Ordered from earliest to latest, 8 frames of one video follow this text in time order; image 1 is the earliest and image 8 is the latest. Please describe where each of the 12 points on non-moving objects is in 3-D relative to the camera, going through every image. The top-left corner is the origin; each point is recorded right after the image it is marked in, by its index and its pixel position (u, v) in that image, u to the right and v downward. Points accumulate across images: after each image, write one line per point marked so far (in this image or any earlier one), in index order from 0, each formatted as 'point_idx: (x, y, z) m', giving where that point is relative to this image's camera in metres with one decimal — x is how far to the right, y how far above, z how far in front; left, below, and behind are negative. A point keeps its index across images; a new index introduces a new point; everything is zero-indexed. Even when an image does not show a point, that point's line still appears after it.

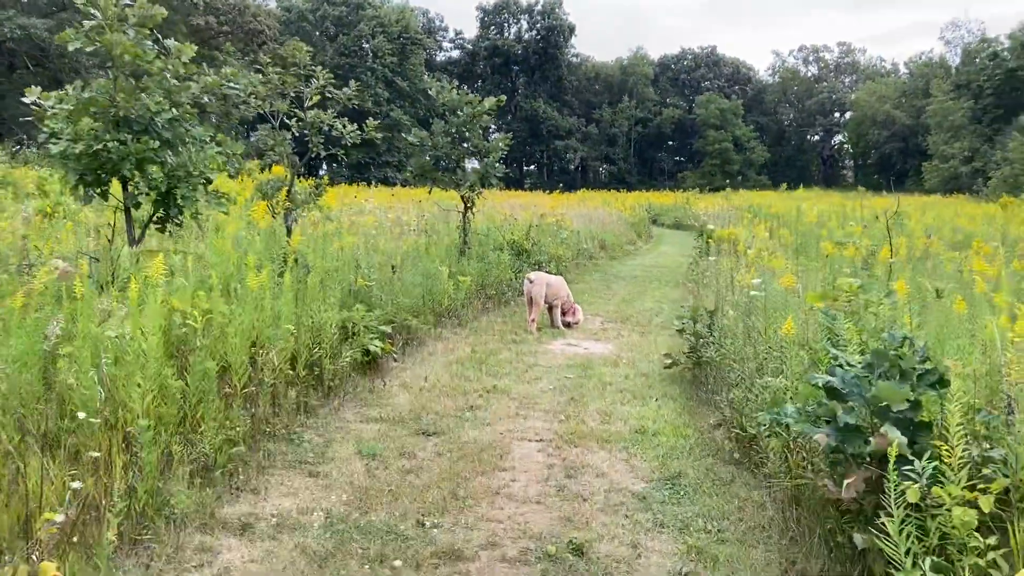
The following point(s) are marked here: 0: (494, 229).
0: (-0.2, +0.8, +9.5) m
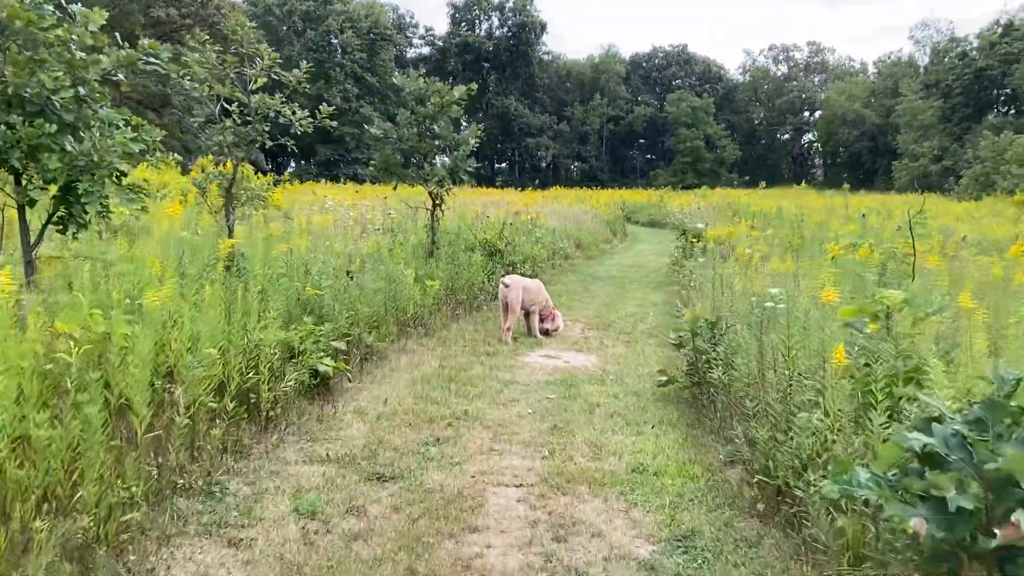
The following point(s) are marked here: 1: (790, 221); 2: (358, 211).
0: (-0.6, +0.7, +8.8) m
1: (+4.1, +0.9, +10.3) m
2: (-2.0, +0.9, +9.1) m
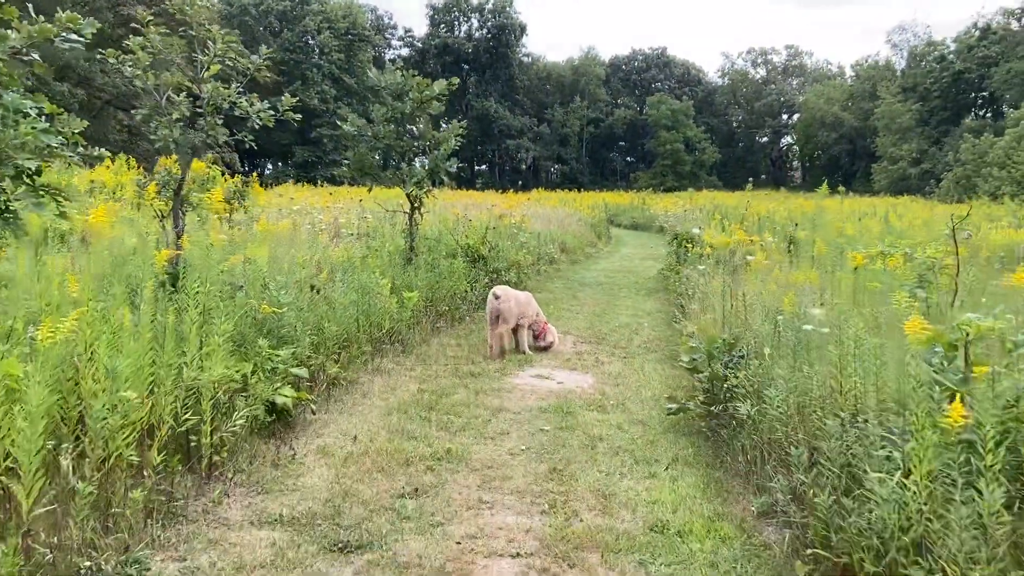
0: (-0.8, +0.6, +8.2) m
1: (+3.9, +0.8, +9.8) m
2: (-2.2, +0.8, +8.5) m
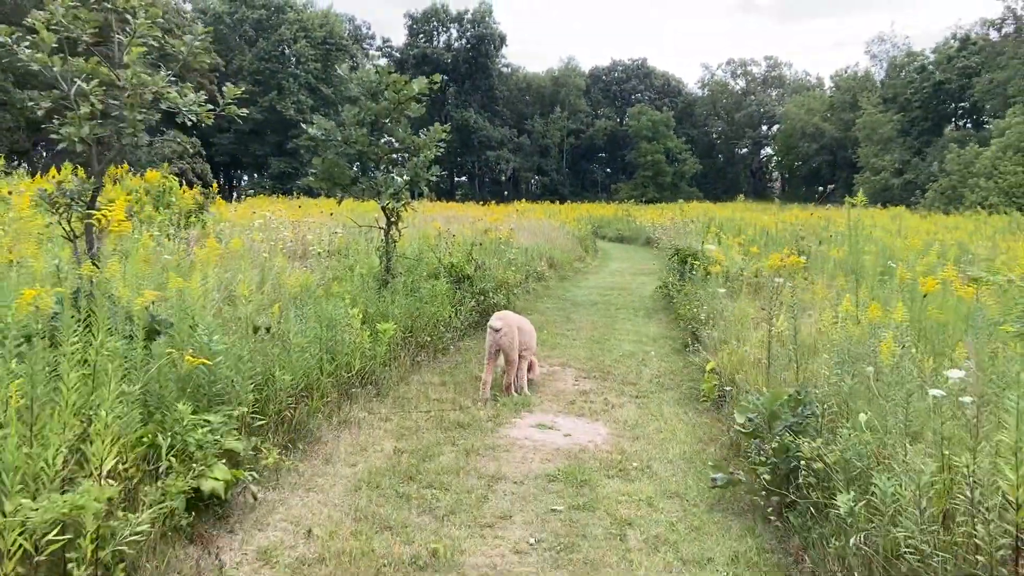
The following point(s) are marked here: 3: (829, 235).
0: (-0.9, +0.4, +7.4) m
1: (+3.7, +0.5, +9.1) m
2: (-2.3, +0.6, +7.6) m
3: (+4.2, +0.7, +9.4) m
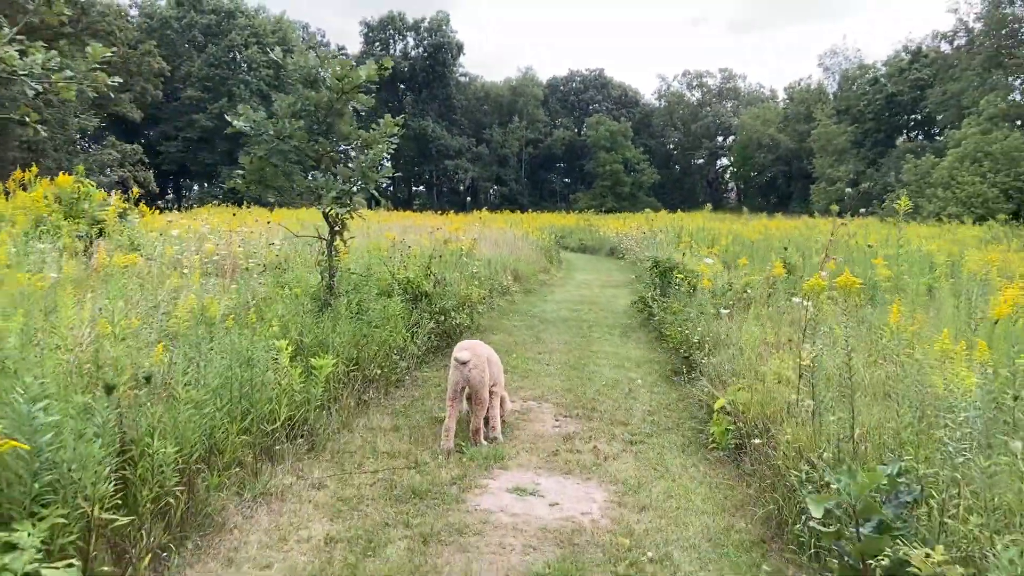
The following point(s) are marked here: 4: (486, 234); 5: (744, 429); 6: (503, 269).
0: (-1.2, +0.2, +6.4) m
1: (+3.2, +0.4, +8.4) m
2: (-2.6, +0.4, +6.5) m
3: (+3.7, +0.5, +8.7) m
4: (-0.5, +1.0, +12.9) m
5: (+1.2, -0.7, +3.7) m
6: (-0.1, +0.3, +10.5) m
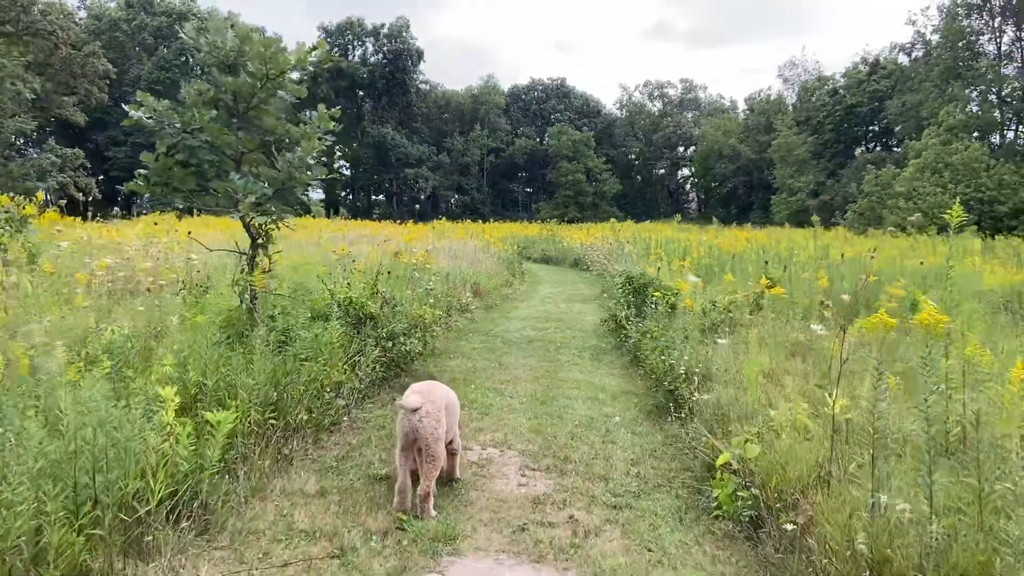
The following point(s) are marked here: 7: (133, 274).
0: (-1.5, 0.0, +5.5) m
1: (+2.8, +0.2, +7.8) m
2: (-3.0, +0.2, +5.6) m
3: (+3.3, +0.3, +8.1) m
4: (-1.2, +0.7, +12.1) m
5: (+1.0, -0.9, +2.9) m
6: (-0.7, +0.1, +9.7) m
7: (-2.8, +0.2, +5.3) m
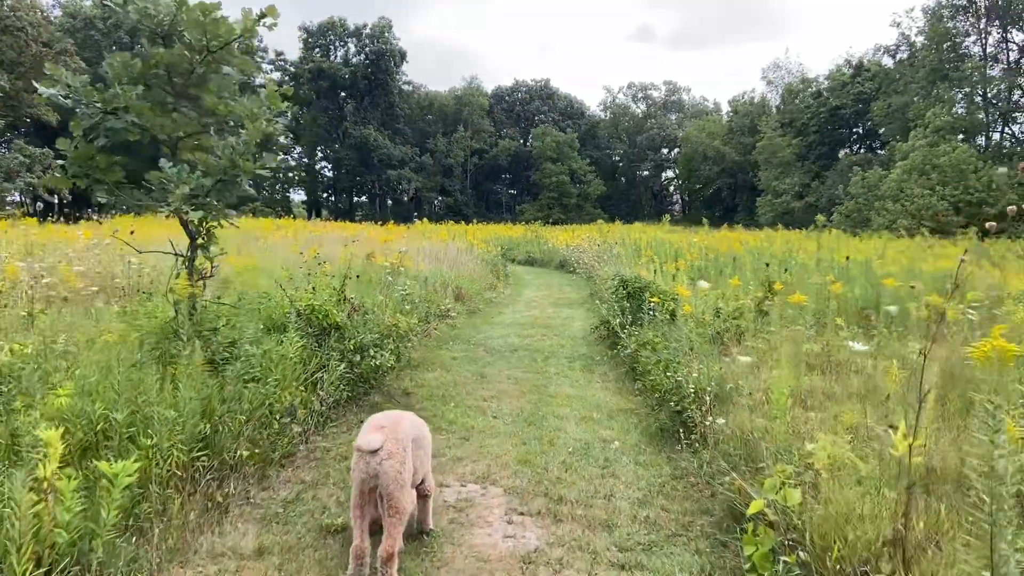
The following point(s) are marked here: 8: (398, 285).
0: (-1.6, 0.0, +4.9) m
1: (+2.6, +0.1, +7.2) m
2: (-3.1, +0.2, +4.9) m
3: (+3.1, +0.2, +7.5) m
4: (-1.4, +0.7, +11.4) m
5: (+1.0, -0.9, +2.3) m
6: (-0.9, 0.0, +9.1) m
7: (-2.9, +0.2, +4.6) m
8: (-1.2, 0.0, +7.2) m
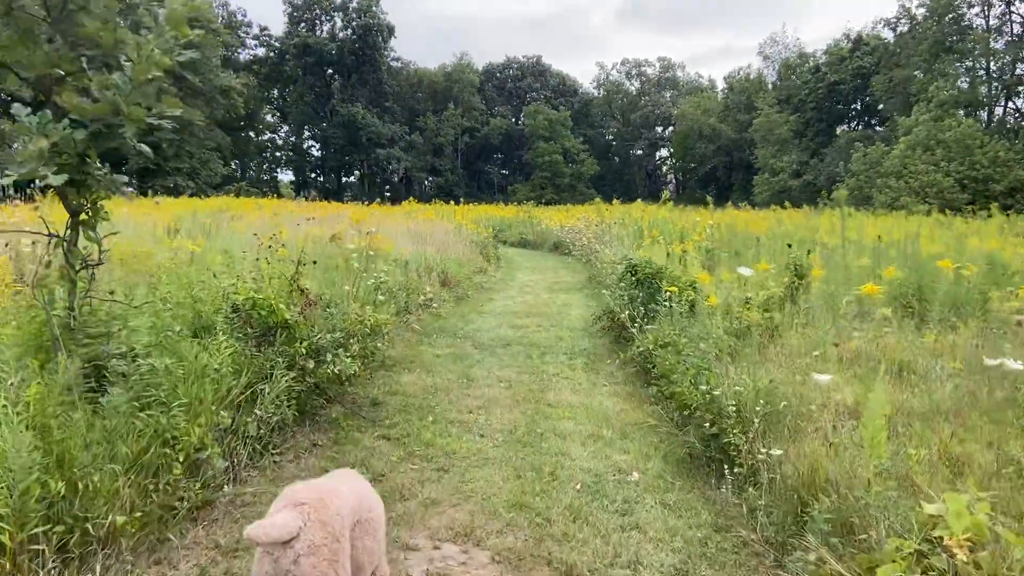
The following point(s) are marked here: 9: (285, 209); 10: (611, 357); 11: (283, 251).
0: (-1.7, +0.1, +3.9) m
1: (+2.6, +0.3, +6.3) m
2: (-3.1, +0.2, +3.9) m
3: (+3.0, +0.4, +6.6) m
4: (-1.6, +0.9, +10.4) m
5: (+0.9, -0.9, +1.4) m
6: (-1.0, +0.2, +8.1) m
7: (-3.0, +0.2, +3.7) m
8: (-1.2, +0.2, +6.2) m
9: (-3.2, +1.1, +9.9) m
10: (+0.8, -0.6, +5.8) m
11: (-1.7, +0.3, +5.2) m
